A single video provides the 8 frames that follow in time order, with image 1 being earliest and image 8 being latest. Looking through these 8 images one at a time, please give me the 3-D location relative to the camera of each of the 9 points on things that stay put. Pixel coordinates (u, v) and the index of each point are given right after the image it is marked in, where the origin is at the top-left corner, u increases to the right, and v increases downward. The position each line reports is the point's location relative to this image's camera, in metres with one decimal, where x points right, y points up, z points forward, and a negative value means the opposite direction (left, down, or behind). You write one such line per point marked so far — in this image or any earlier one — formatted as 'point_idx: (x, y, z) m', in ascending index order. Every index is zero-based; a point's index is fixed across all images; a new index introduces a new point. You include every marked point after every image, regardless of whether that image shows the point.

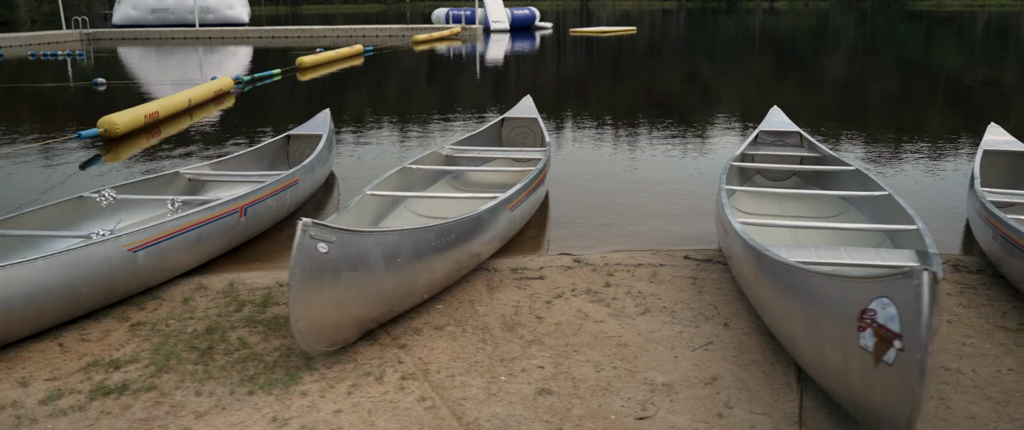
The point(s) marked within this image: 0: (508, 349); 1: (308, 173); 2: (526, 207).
0: (0.0, -0.7, +4.4) m
1: (-2.0, +0.4, +7.7) m
2: (+0.1, 0.0, +6.5) m
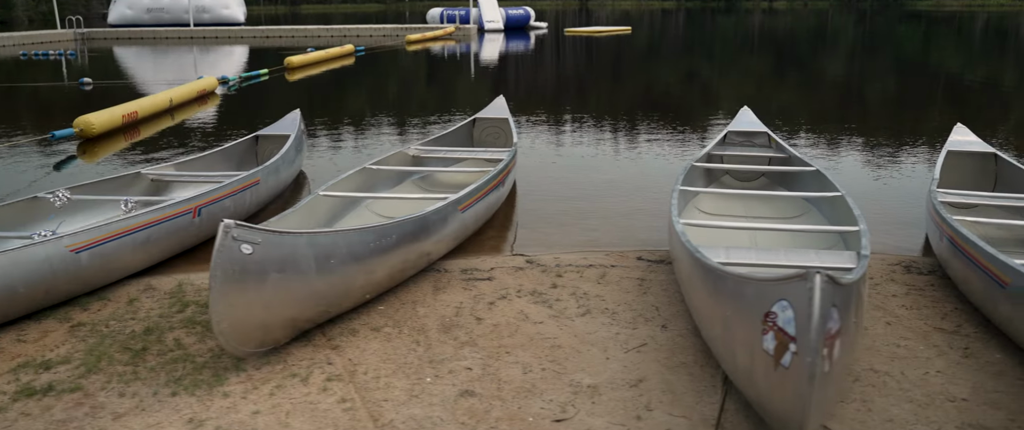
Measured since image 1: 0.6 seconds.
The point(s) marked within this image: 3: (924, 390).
0: (-0.4, -0.7, +4.4) m
1: (-2.3, +0.4, +7.7) m
2: (-0.3, 0.0, +6.5) m
3: (+2.0, -0.9, +3.9) m
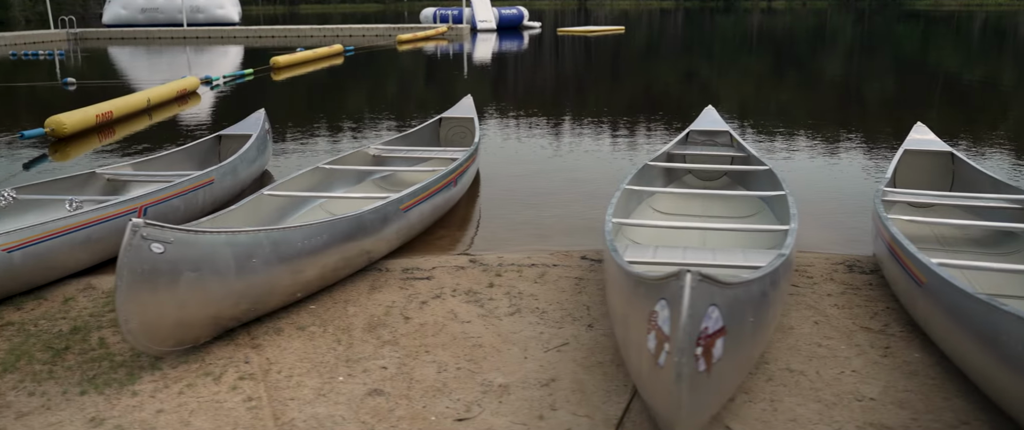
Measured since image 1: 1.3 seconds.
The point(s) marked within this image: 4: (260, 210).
0: (-0.8, -0.7, +4.4) m
1: (-2.7, +0.4, +7.7) m
2: (-0.7, 0.0, +6.5) m
3: (+1.6, -0.8, +3.9) m
4: (-2.0, 0.0, +6.2) m
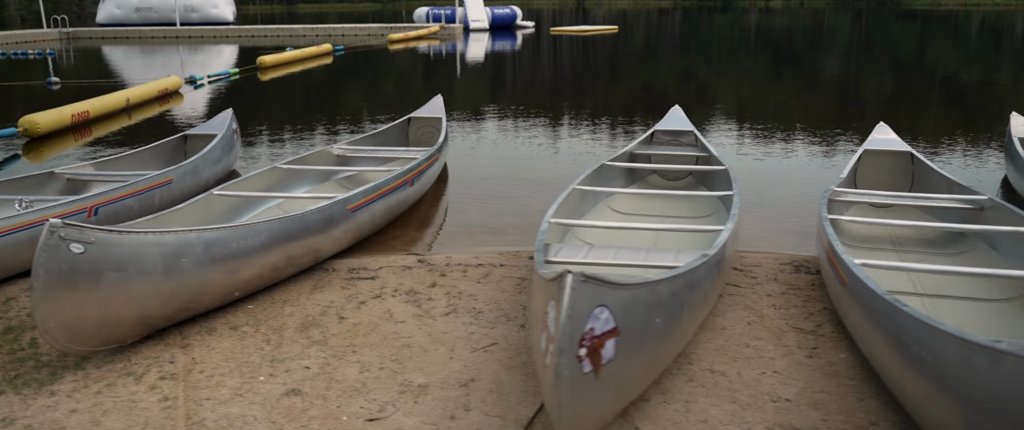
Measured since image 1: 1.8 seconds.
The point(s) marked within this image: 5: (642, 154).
0: (-1.2, -0.7, +4.4) m
1: (-3.1, +0.4, +7.7) m
2: (-1.1, 0.0, +6.5) m
3: (+1.2, -0.9, +3.9) m
4: (-2.3, 0.0, +6.2) m
5: (+1.4, +0.6, +8.5) m
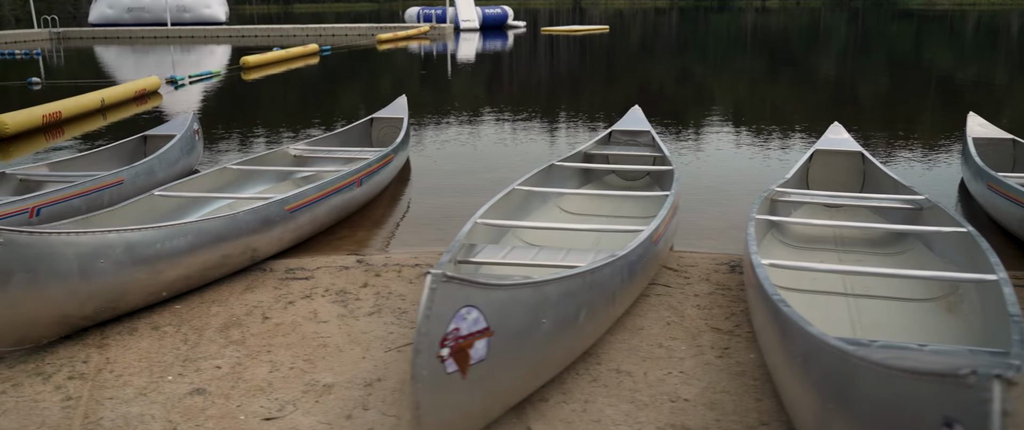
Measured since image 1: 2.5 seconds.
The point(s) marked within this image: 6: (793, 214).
0: (-1.7, -0.7, +4.4) m
1: (-3.6, +0.4, +7.7) m
2: (-1.6, 0.0, +6.6) m
3: (+0.7, -0.9, +3.9) m
4: (-2.8, 0.0, +6.2) m
5: (+0.9, +0.6, +8.5) m
6: (+2.5, 0.0, +7.1) m
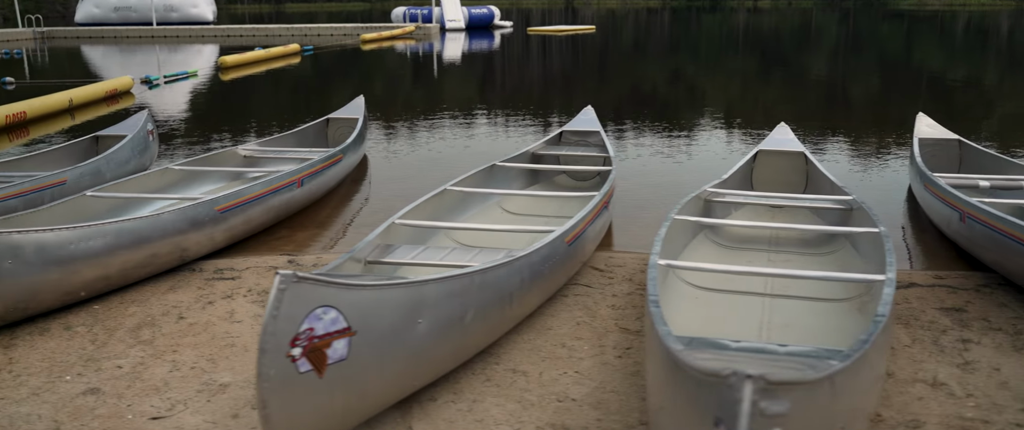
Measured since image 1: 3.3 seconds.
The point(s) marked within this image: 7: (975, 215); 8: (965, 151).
0: (-2.3, -0.7, +4.5) m
1: (-4.1, +0.4, +7.8) m
2: (-2.1, 0.0, +6.6) m
3: (+0.2, -0.9, +3.9) m
4: (-3.4, 0.0, +6.3) m
5: (+0.4, +0.6, +8.5) m
6: (+2.0, 0.0, +7.2) m
7: (+3.4, 0.0, +6.0) m
8: (+4.8, +0.7, +8.4) m
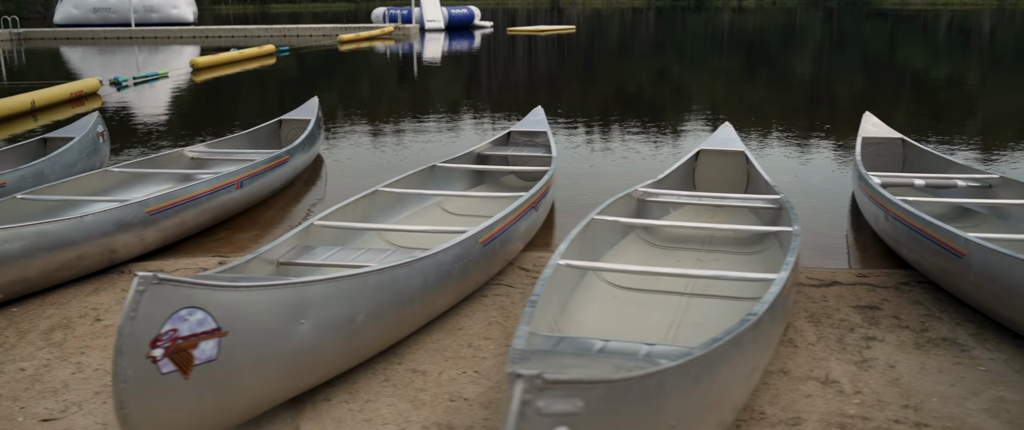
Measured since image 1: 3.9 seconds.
0: (-2.8, -0.8, +4.5) m
1: (-4.7, +0.4, +7.8) m
2: (-2.6, 0.0, +6.6) m
3: (-0.4, -0.9, +3.9) m
4: (-3.9, 0.0, +6.2) m
5: (-0.2, +0.6, +8.6) m
6: (+1.4, 0.0, +7.2) m
7: (+2.9, 0.0, +6.0) m
8: (+4.2, +0.7, +8.5) m
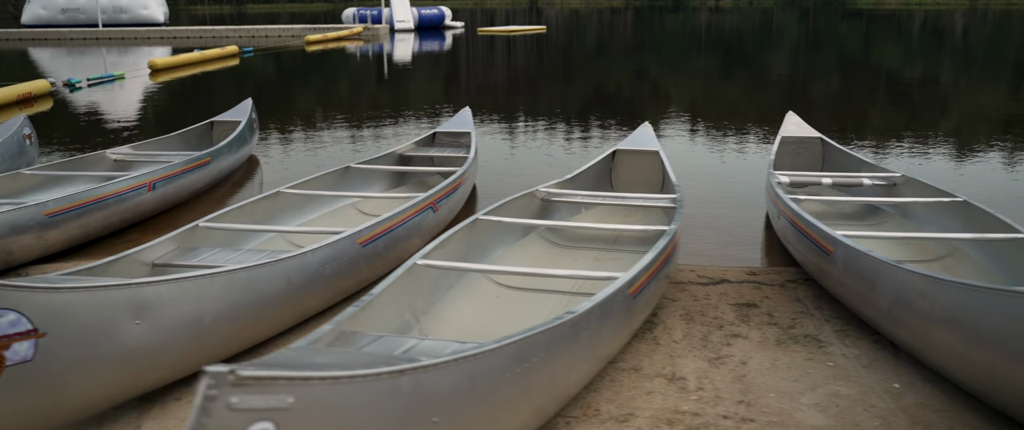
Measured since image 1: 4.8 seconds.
0: (-3.5, -0.8, +4.5) m
1: (-5.5, +0.3, +7.7) m
2: (-3.4, 0.0, +6.6) m
3: (-1.1, -0.9, +4.0) m
4: (-4.7, 0.0, +6.2) m
5: (-1.0, +0.6, +8.6) m
6: (+0.6, 0.0, +7.3) m
7: (+2.1, 0.0, +6.1) m
8: (+3.4, +0.7, +8.6) m
